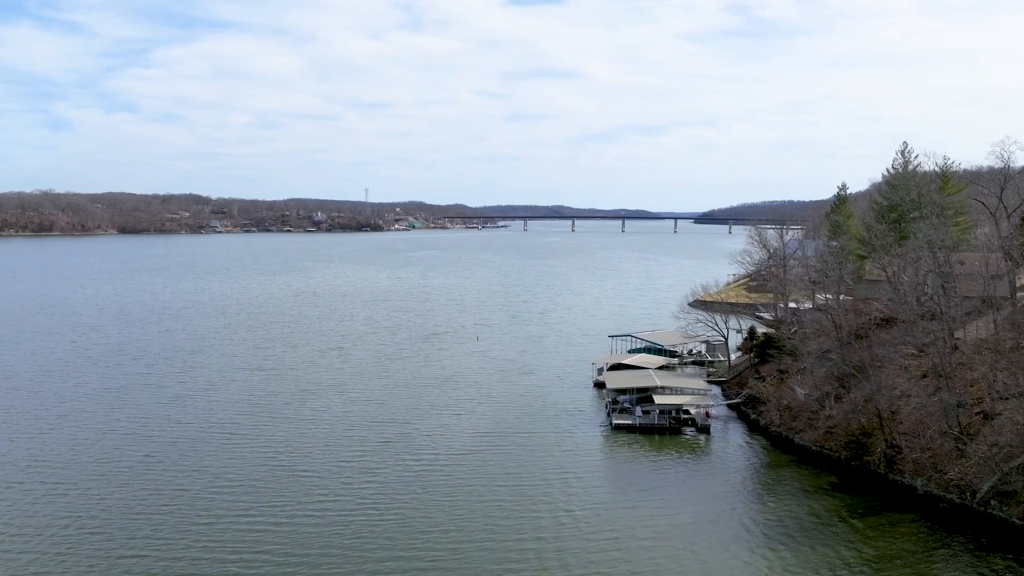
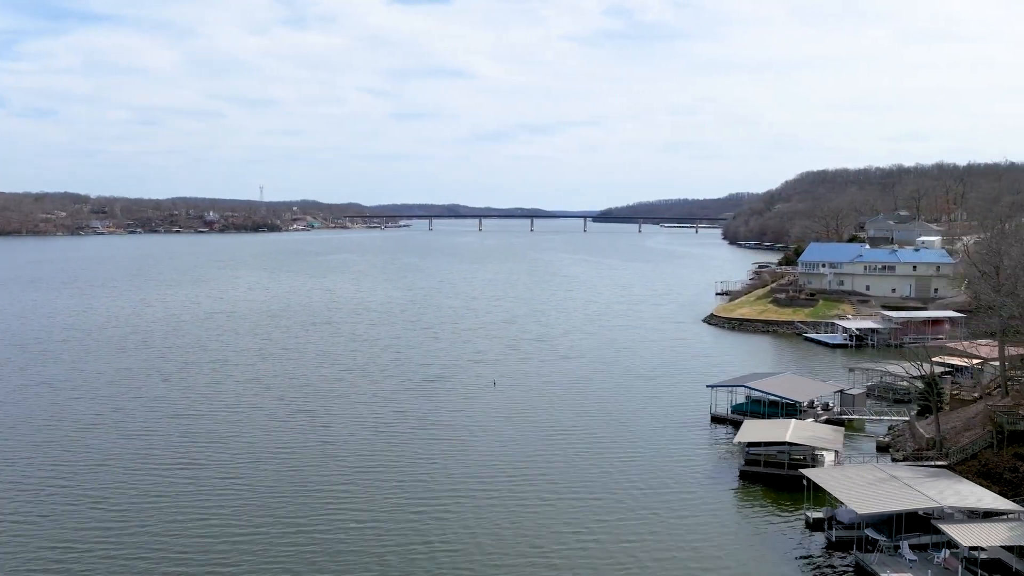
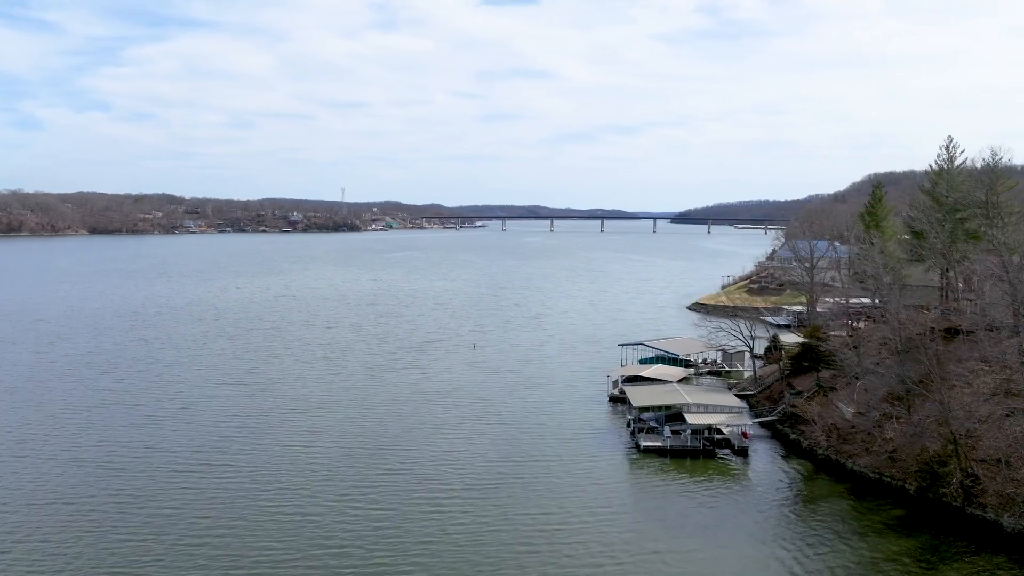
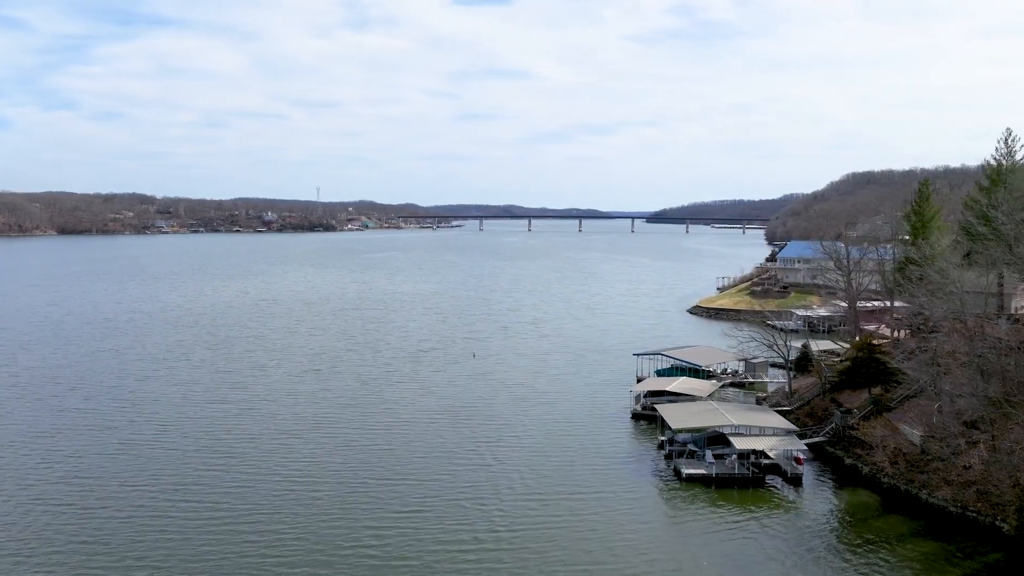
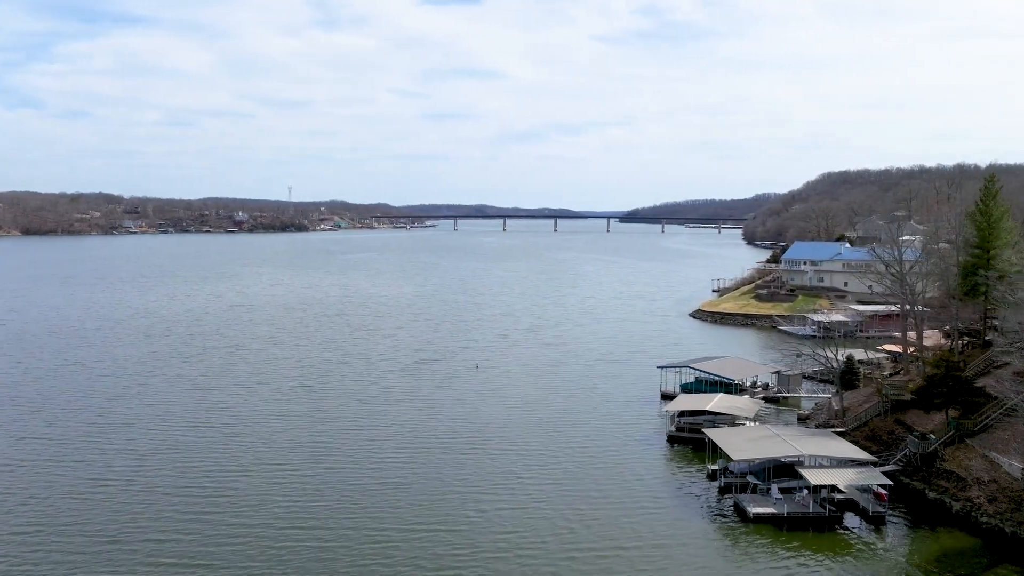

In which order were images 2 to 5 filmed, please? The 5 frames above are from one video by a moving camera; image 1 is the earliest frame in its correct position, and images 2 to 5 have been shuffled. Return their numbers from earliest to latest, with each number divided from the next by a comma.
3, 4, 5, 2
